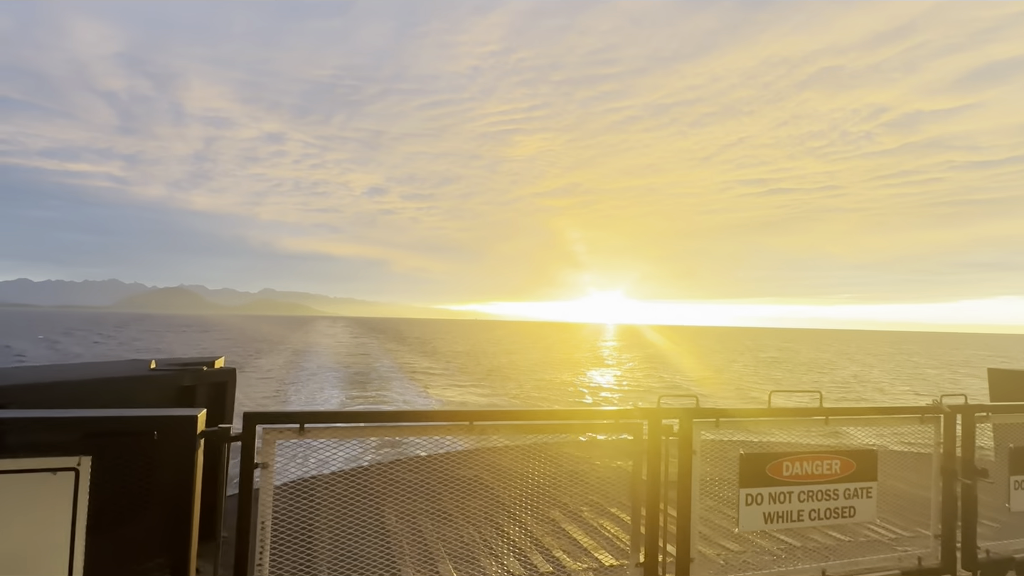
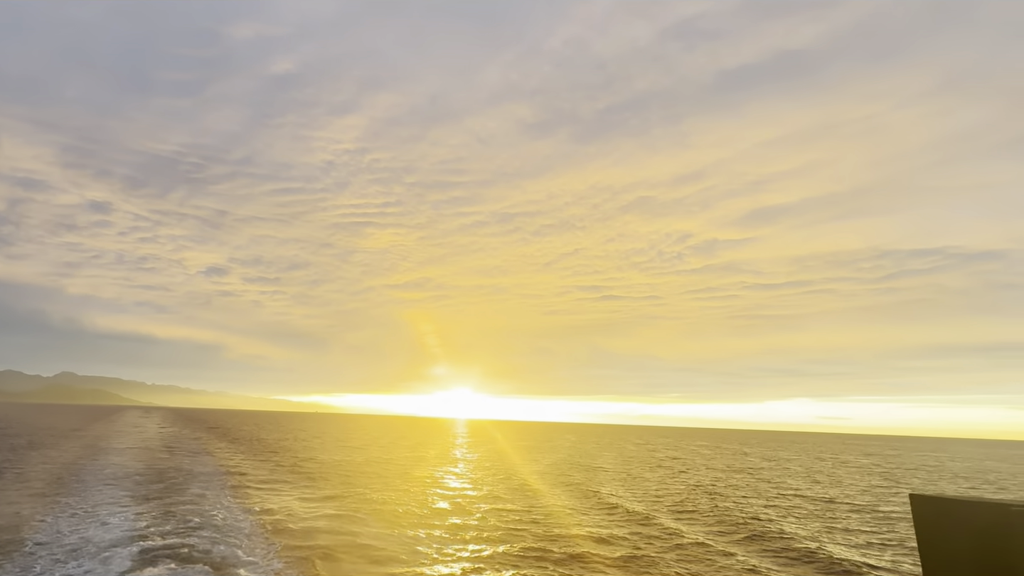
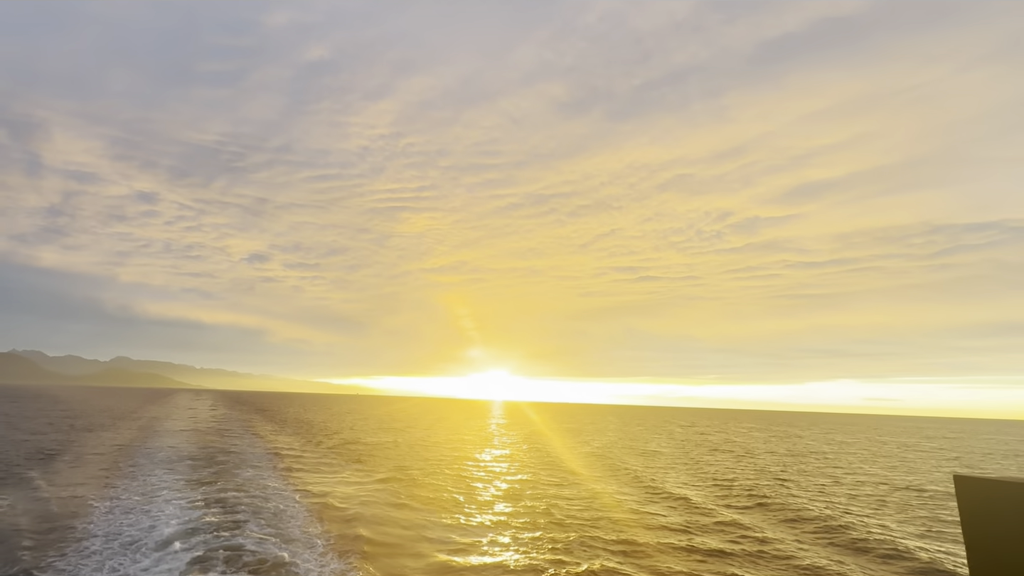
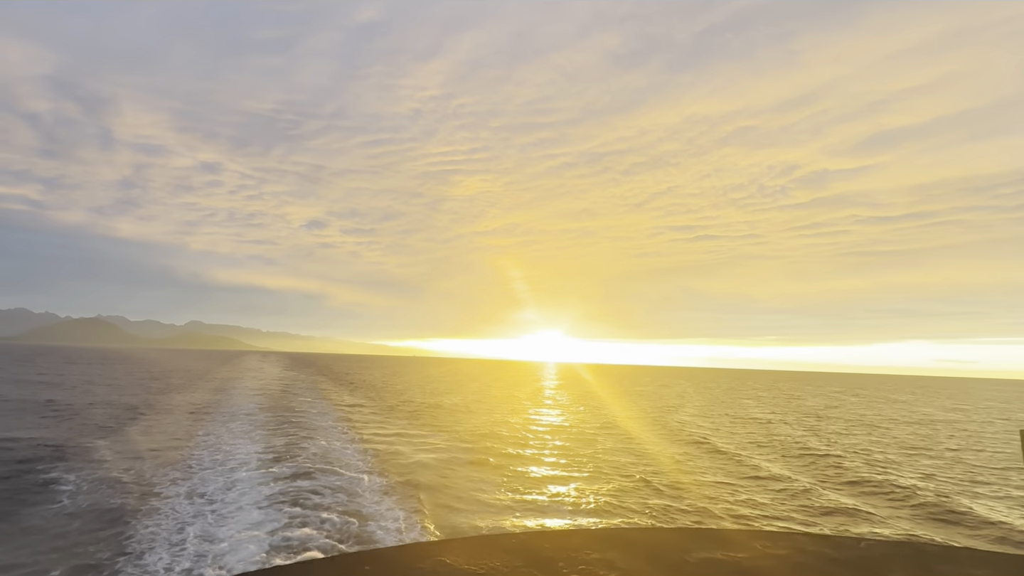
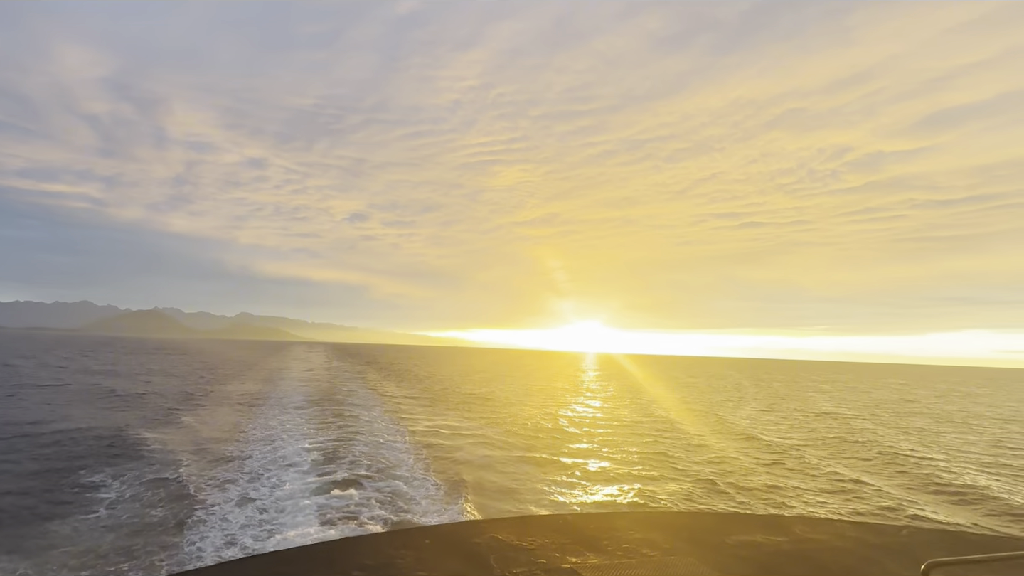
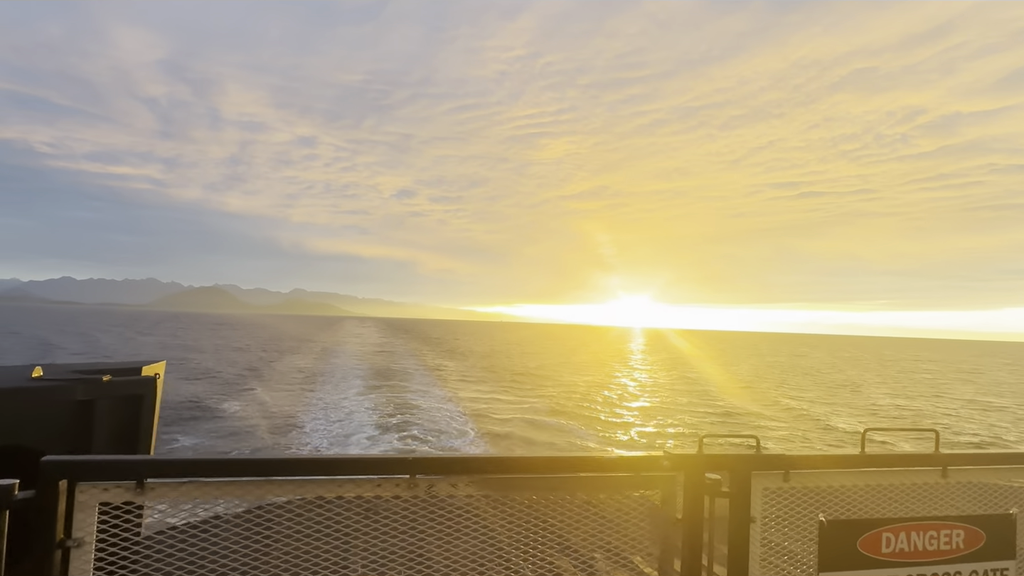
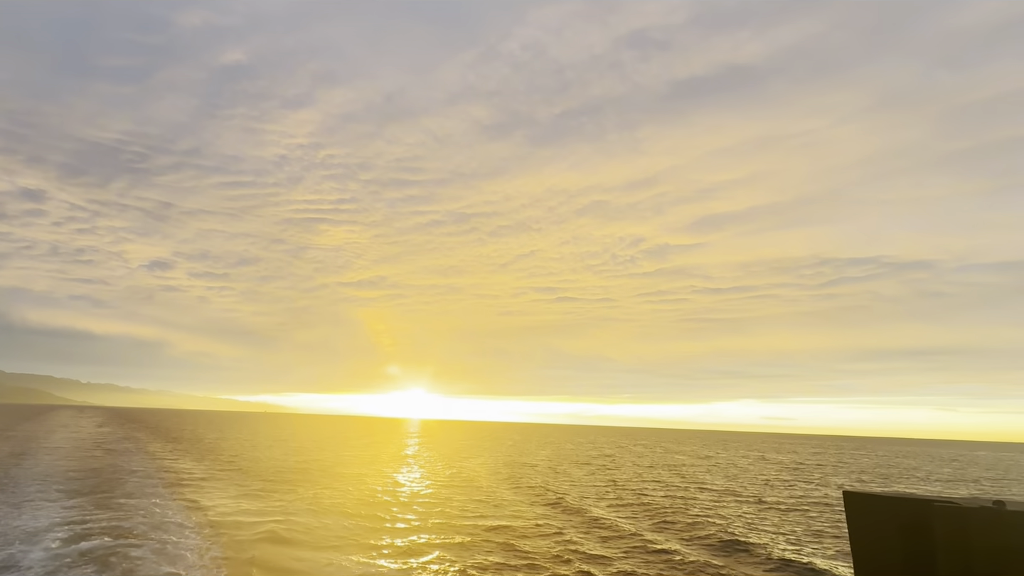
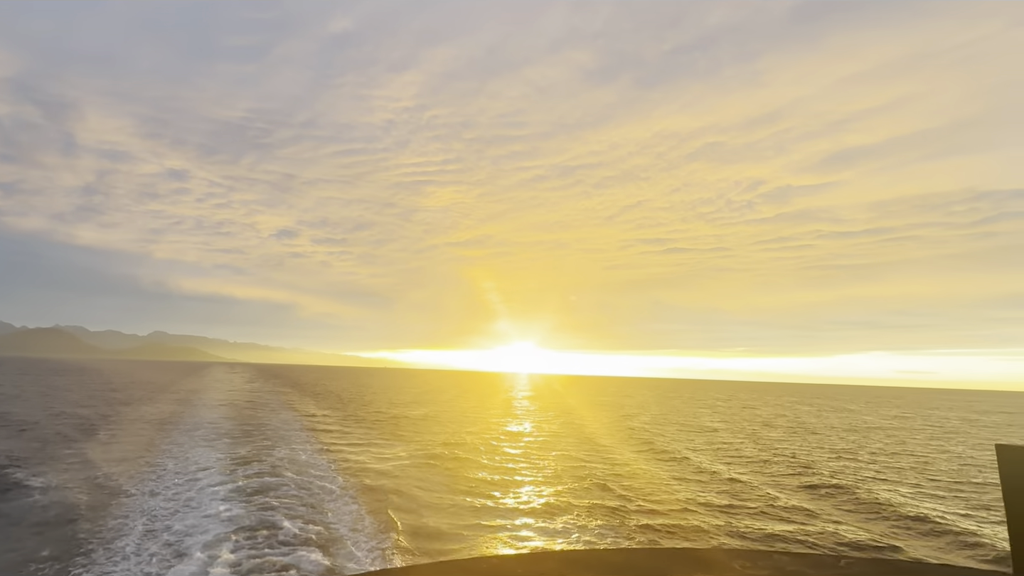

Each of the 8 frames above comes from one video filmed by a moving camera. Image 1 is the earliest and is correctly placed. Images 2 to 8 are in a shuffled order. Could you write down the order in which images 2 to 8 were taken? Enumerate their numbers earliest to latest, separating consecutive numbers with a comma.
6, 5, 4, 8, 3, 2, 7
